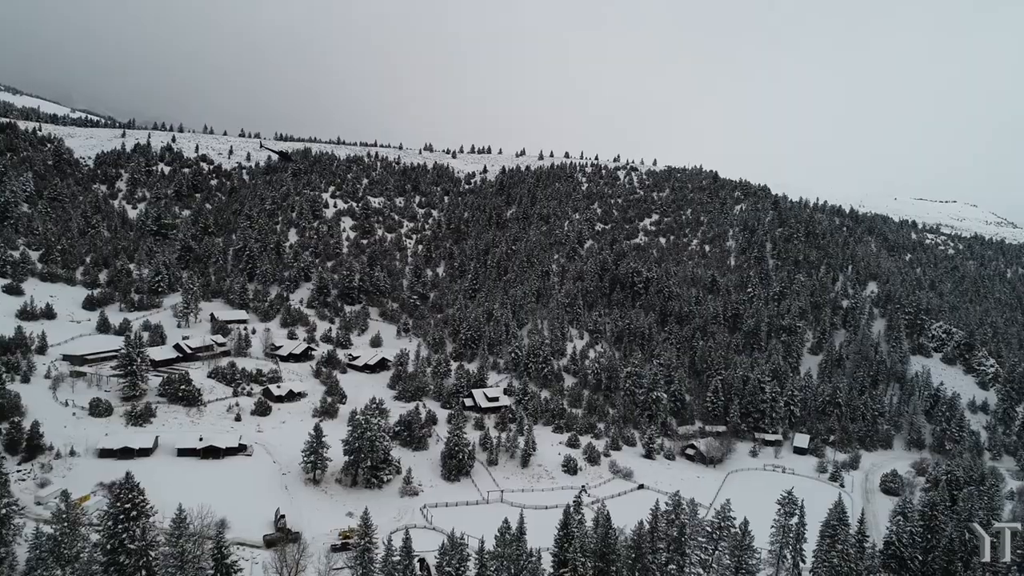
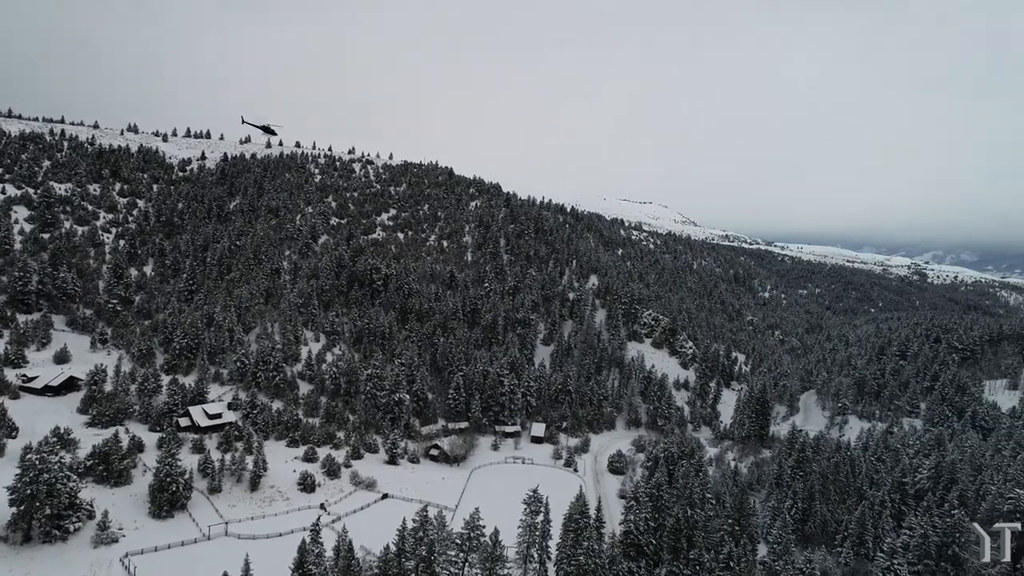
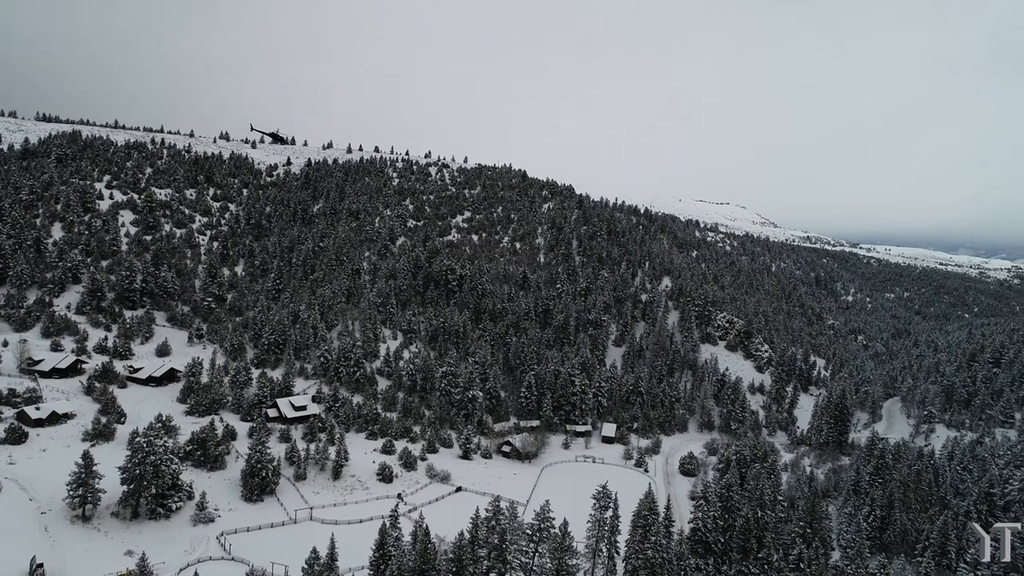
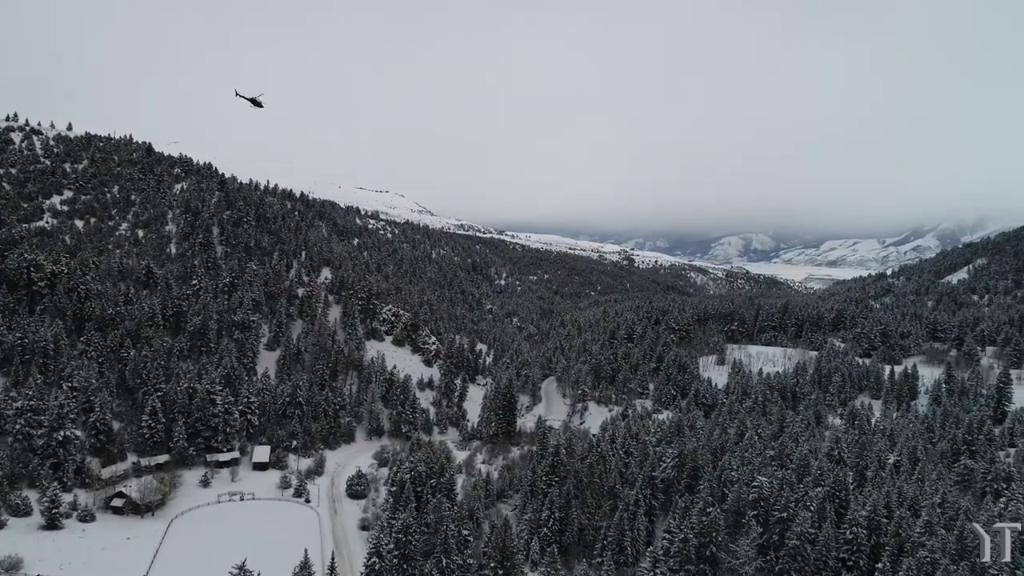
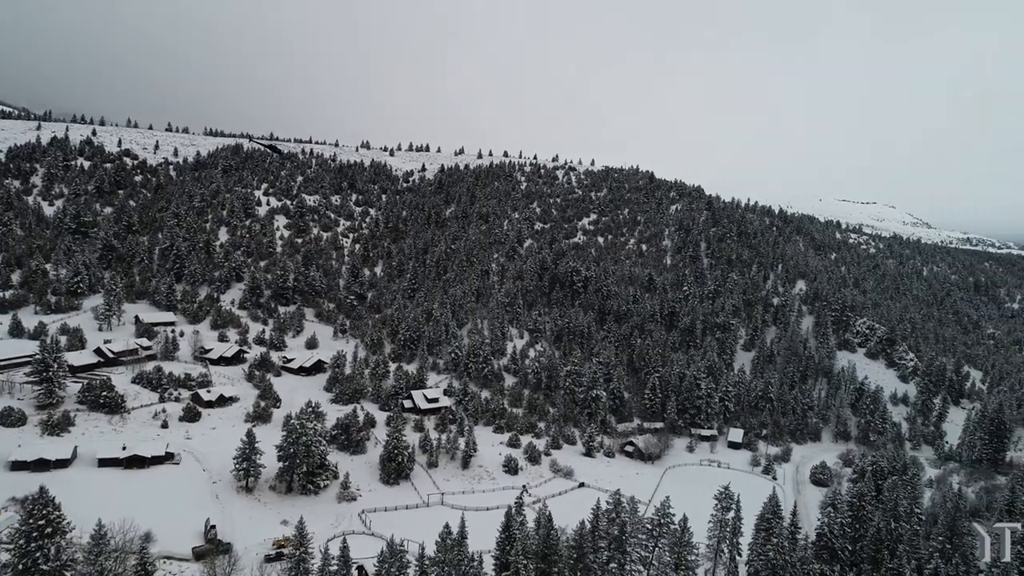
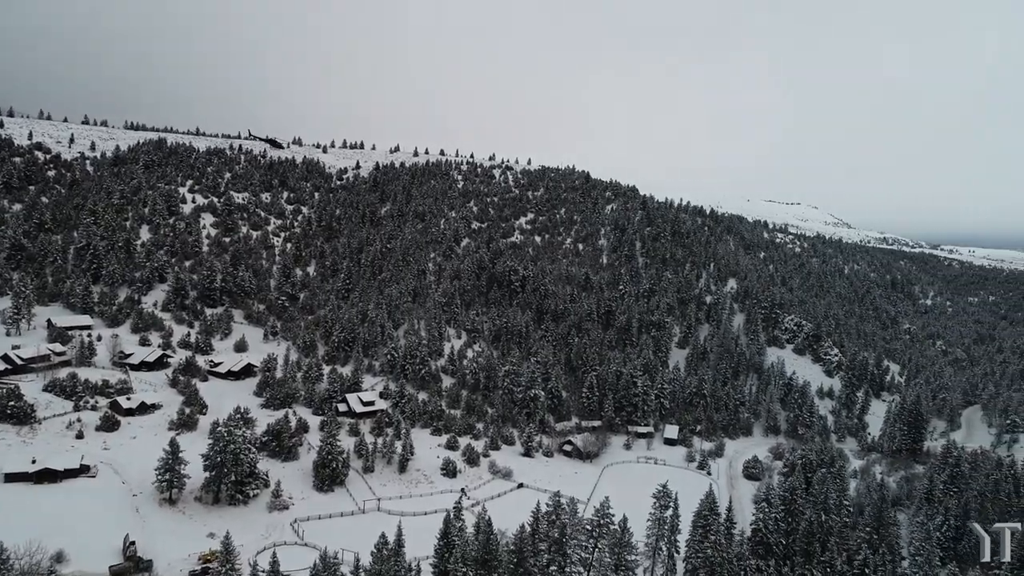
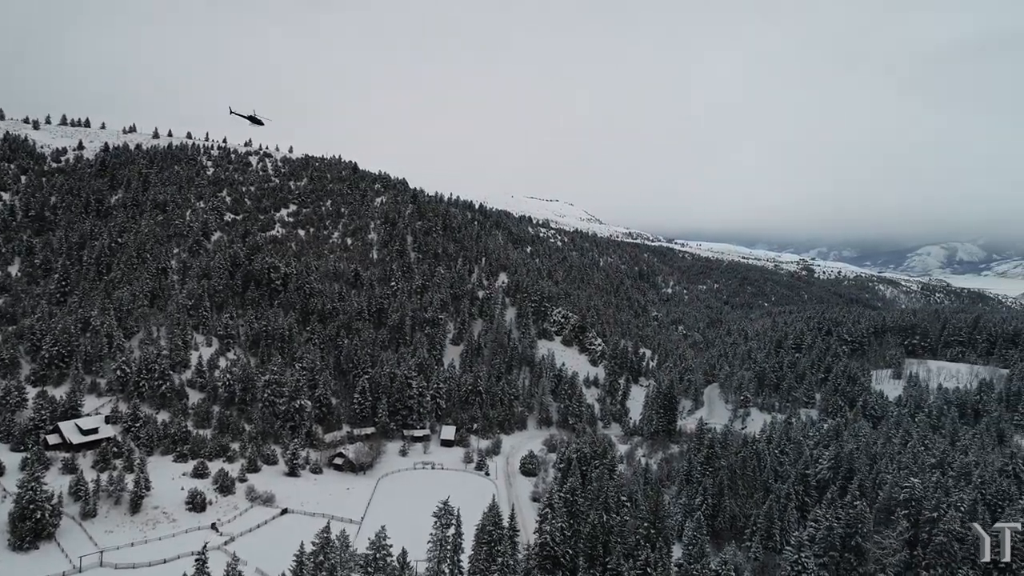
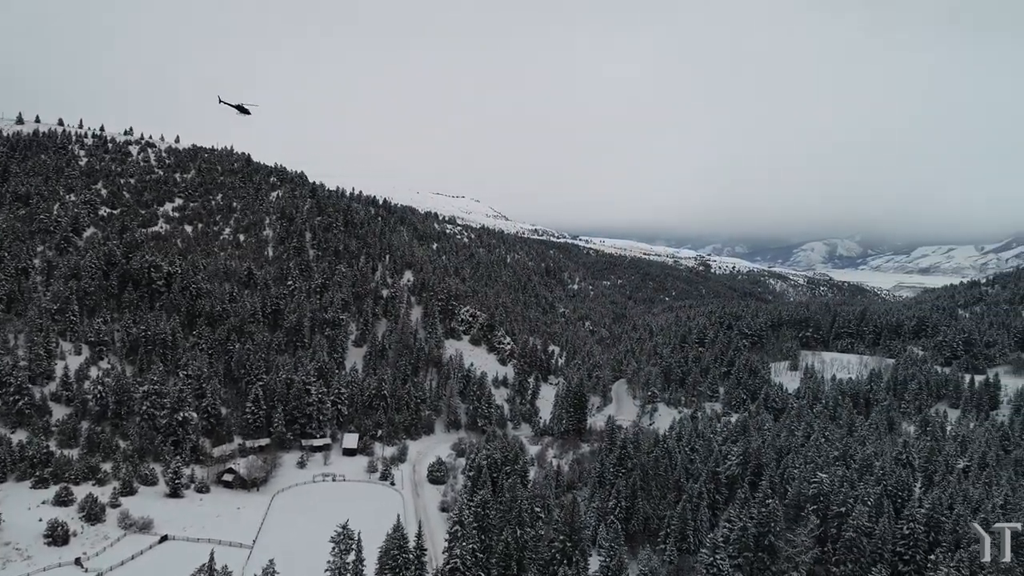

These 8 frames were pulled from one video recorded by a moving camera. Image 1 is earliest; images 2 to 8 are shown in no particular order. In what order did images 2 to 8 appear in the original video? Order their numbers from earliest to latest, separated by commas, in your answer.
5, 6, 3, 2, 7, 8, 4
